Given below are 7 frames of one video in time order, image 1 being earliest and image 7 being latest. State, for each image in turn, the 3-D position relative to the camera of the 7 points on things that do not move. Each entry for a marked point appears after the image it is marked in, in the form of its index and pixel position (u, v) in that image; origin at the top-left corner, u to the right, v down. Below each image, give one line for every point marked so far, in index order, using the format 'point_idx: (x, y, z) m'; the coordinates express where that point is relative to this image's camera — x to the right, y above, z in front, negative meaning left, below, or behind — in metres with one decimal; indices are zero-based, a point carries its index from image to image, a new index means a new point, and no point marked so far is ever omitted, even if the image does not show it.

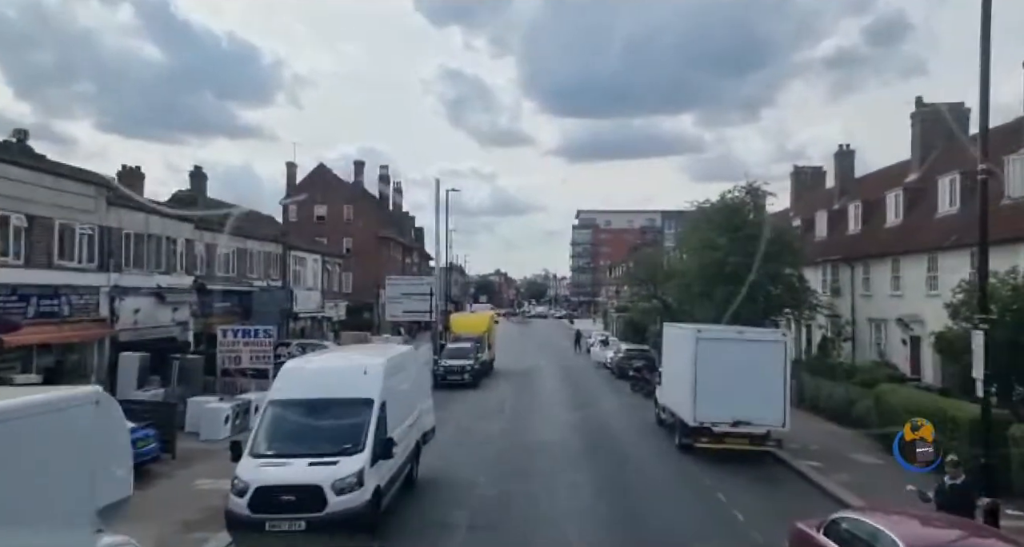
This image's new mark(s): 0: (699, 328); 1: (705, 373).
0: (+5.1, -1.5, +19.4) m
1: (+5.2, -2.7, +19.2) m
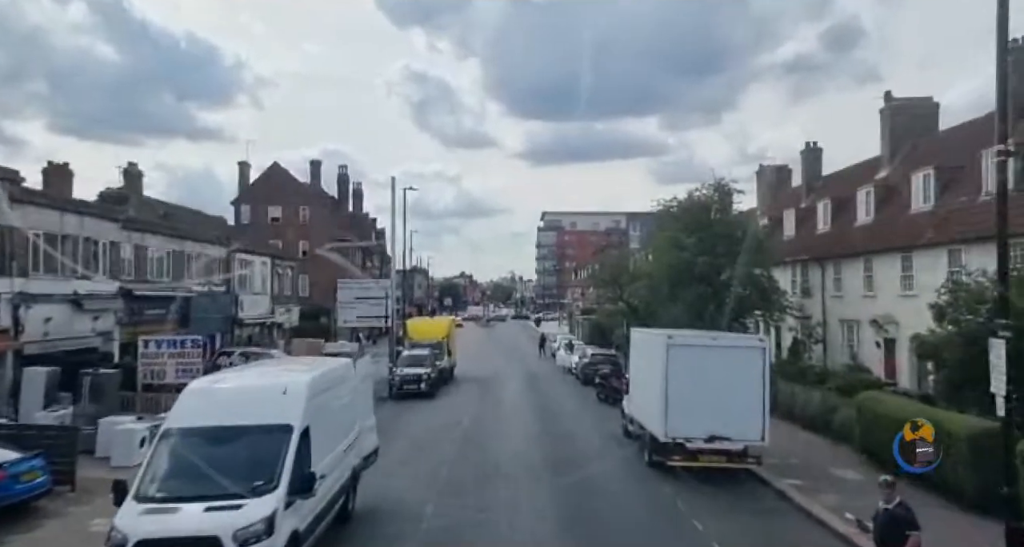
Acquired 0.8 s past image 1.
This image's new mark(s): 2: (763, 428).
0: (+3.9, -1.5, +17.7) m
1: (+4.1, -2.7, +17.5) m
2: (+6.1, -3.7, +17.3) m
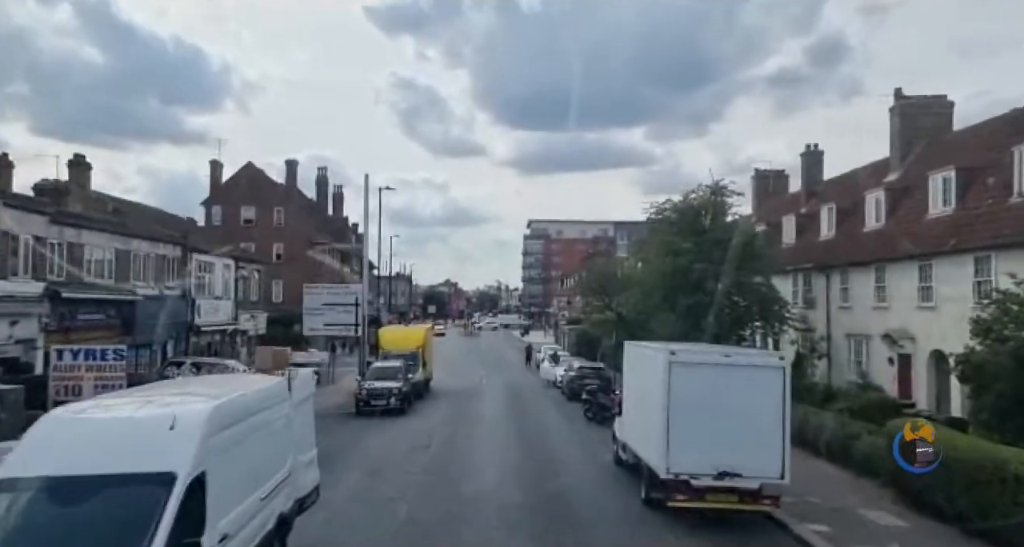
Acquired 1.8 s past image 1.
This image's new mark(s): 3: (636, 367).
0: (+3.3, -1.6, +14.9) m
1: (+3.5, -2.8, +14.7) m
2: (+5.5, -3.9, +14.6) m
3: (+3.1, -2.3, +17.6) m
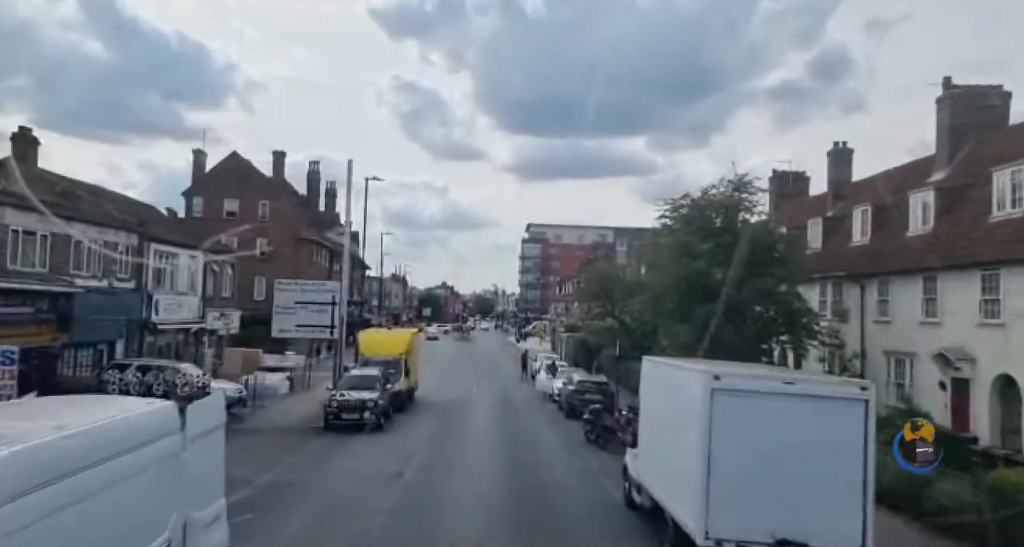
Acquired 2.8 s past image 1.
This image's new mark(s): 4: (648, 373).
0: (+3.2, -1.6, +11.1) m
1: (+3.3, -2.7, +10.9) m
2: (+5.3, -3.9, +10.8) m
3: (+2.9, -2.3, +13.9) m
4: (+2.8, -2.1, +15.0) m
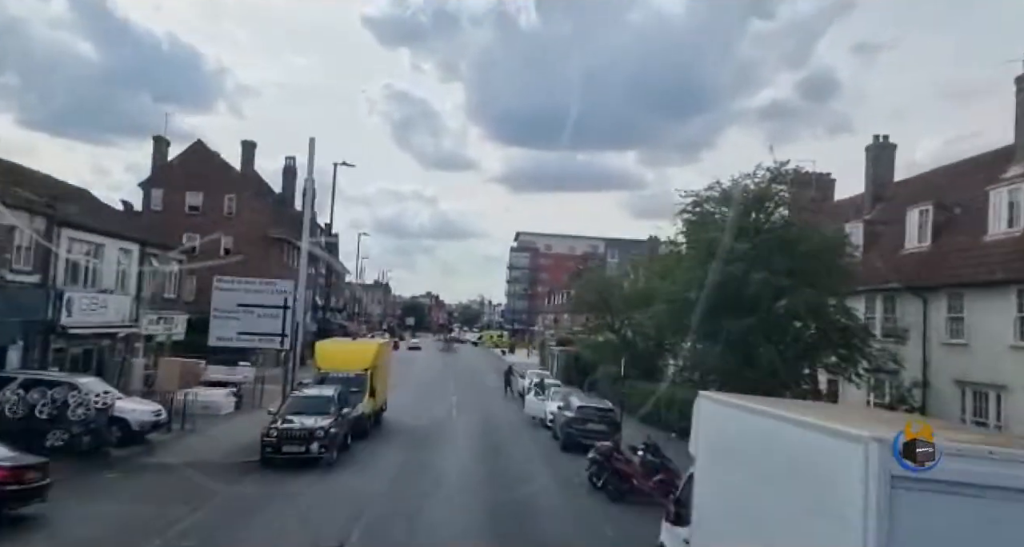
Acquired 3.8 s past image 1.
0: (+3.1, -1.4, +5.8) m
1: (+3.2, -2.6, +5.6) m
2: (+5.1, -3.7, +5.5) m
3: (+2.7, -2.2, +8.5) m
4: (+2.7, -2.0, +9.7) m
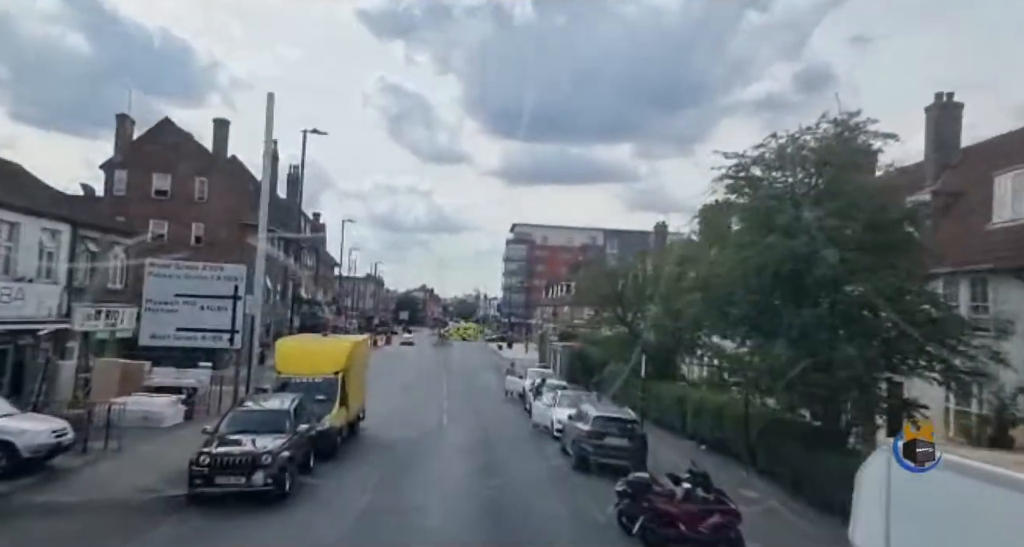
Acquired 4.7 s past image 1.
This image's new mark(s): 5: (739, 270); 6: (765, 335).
0: (+3.3, -1.0, +0.9) m
1: (+3.4, -2.2, +0.7) m
2: (+5.4, -3.3, +0.6) m
3: (+2.9, -1.7, +3.6) m
4: (+2.8, -1.5, +4.7) m
5: (+6.1, +0.1, +19.5) m
6: (+6.6, -1.7, +19.7) m
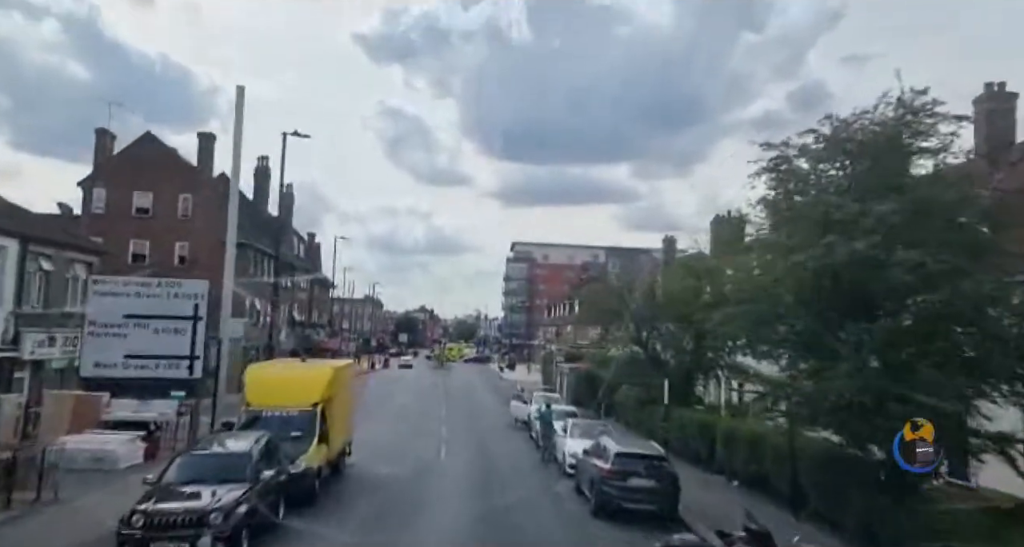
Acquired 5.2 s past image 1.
0: (+3.4, -0.7, -2.2) m
1: (+3.6, -1.9, -2.5) m
2: (+5.5, -3.0, -2.6) m
3: (+3.1, -1.5, +0.4) m
4: (+3.0, -1.3, +1.6) m
5: (+6.2, -0.1, +16.4) m
6: (+6.7, -1.9, +16.6) m
